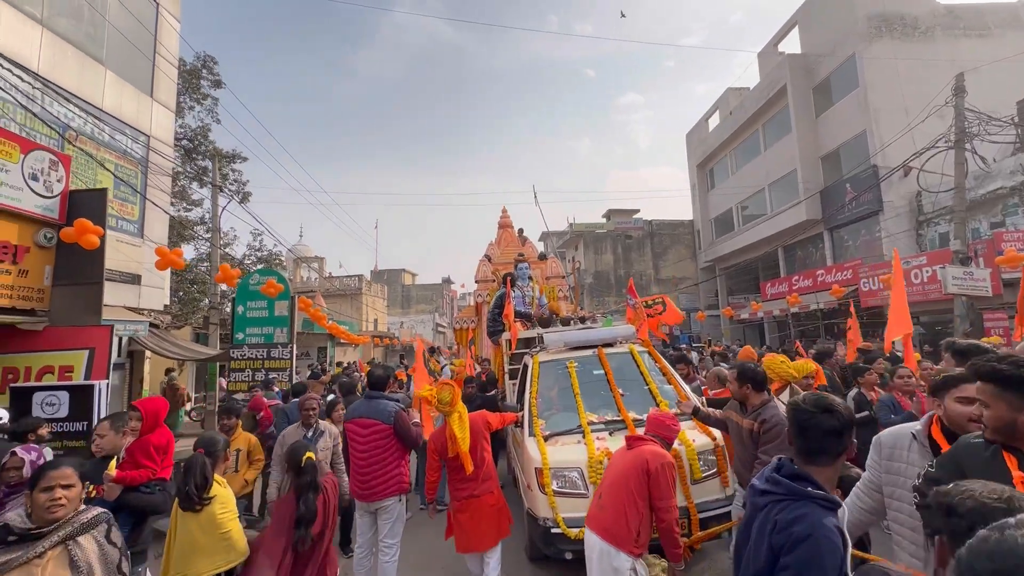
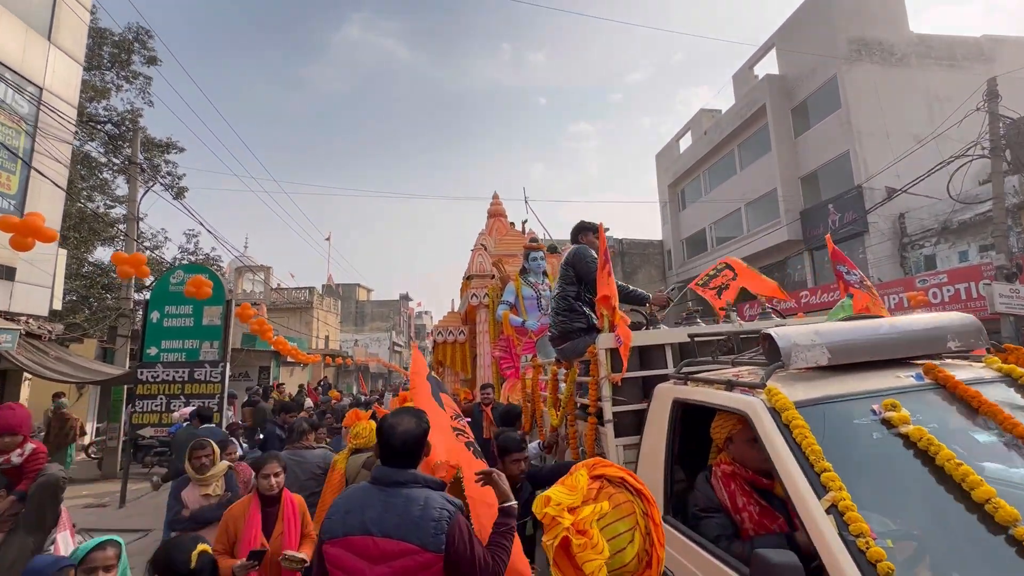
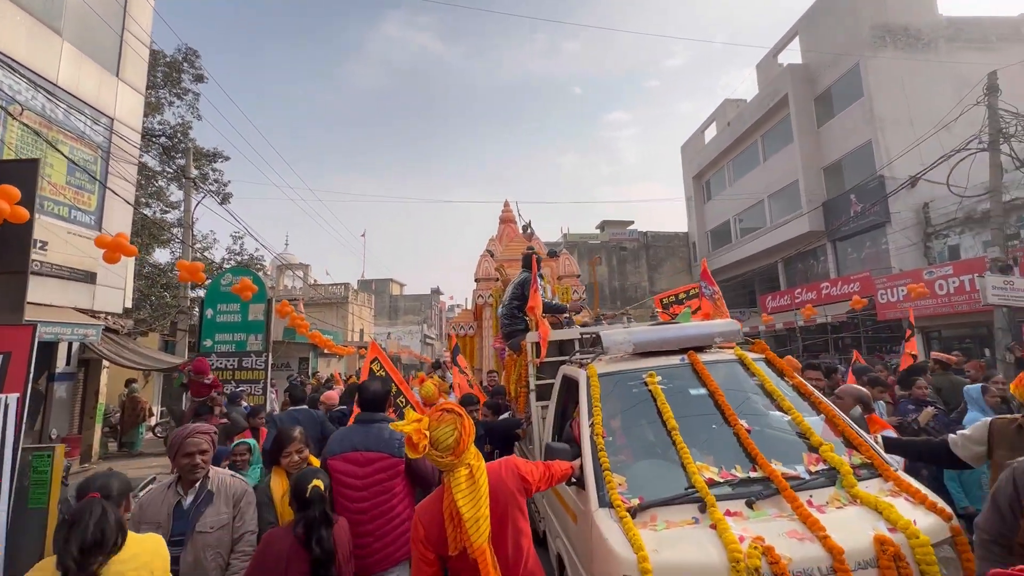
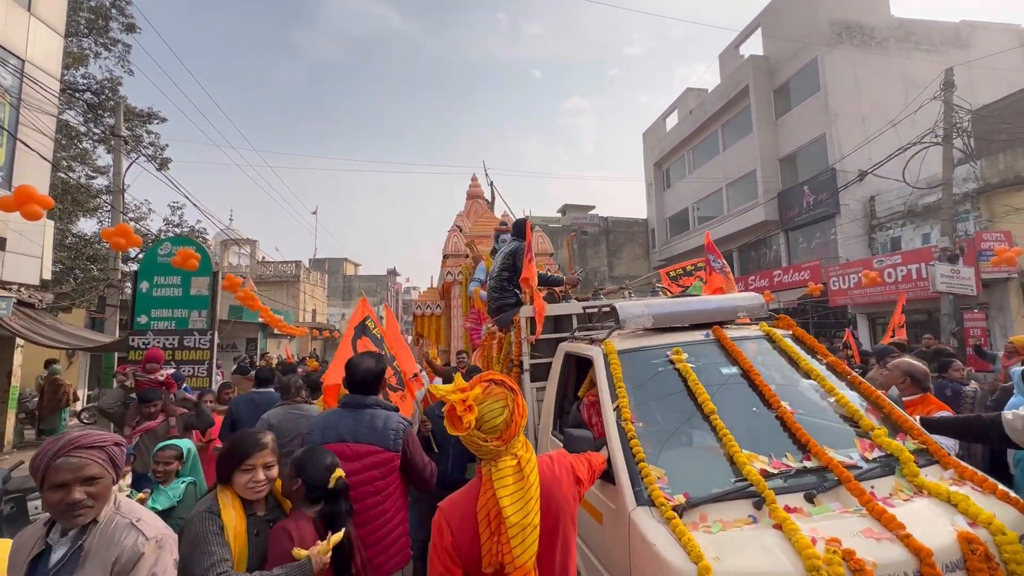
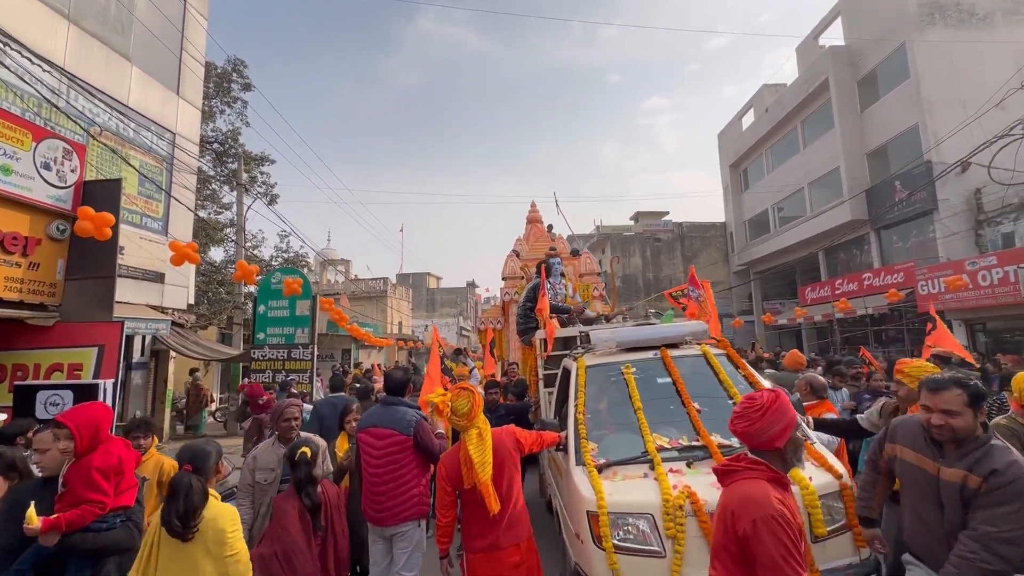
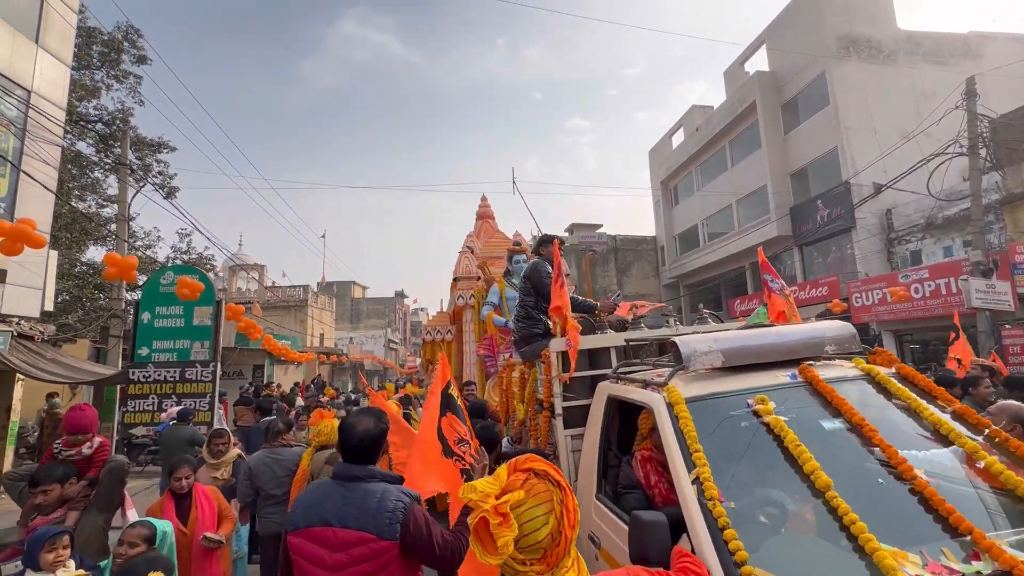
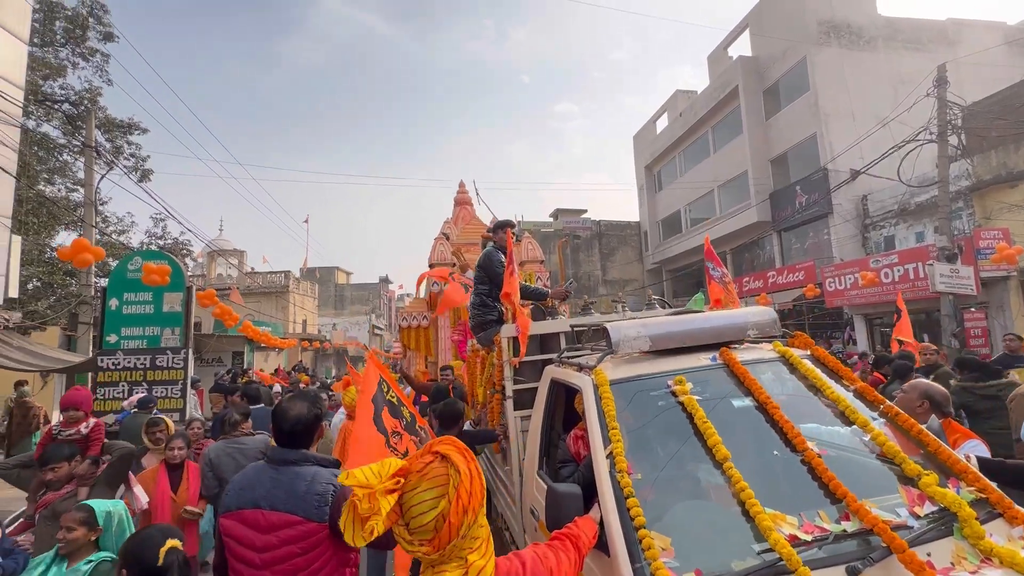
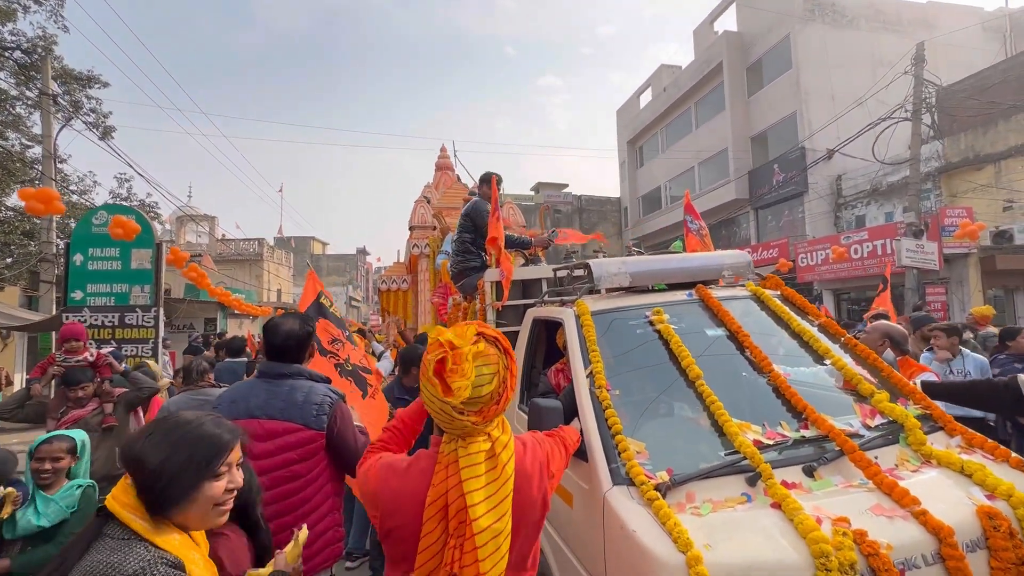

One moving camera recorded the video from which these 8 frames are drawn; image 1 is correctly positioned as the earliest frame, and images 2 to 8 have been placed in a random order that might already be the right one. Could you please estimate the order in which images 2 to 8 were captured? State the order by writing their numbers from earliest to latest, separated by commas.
5, 3, 4, 8, 7, 6, 2
